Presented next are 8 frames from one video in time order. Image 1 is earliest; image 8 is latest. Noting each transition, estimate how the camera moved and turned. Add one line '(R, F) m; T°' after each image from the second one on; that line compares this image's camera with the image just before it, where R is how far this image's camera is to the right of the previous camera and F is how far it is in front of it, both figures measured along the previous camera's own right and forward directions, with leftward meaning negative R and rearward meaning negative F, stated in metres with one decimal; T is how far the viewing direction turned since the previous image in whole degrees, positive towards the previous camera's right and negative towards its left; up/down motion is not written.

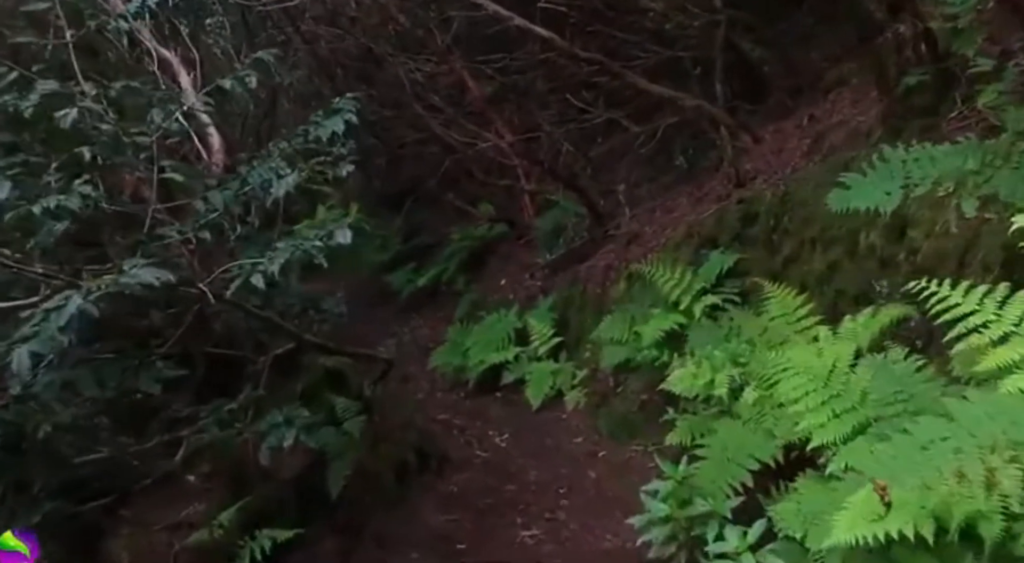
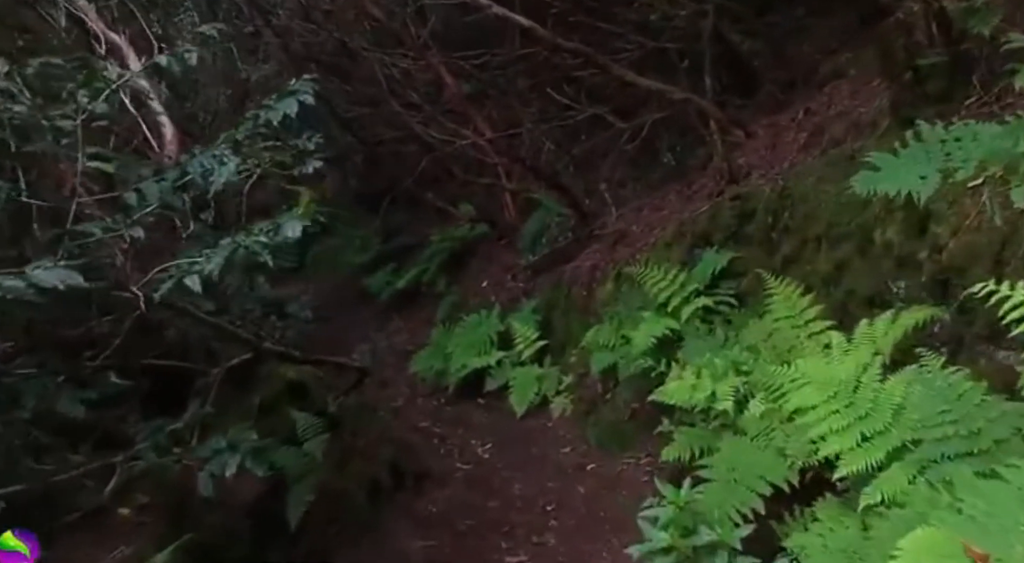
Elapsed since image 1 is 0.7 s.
(0.0, +0.4) m; +1°
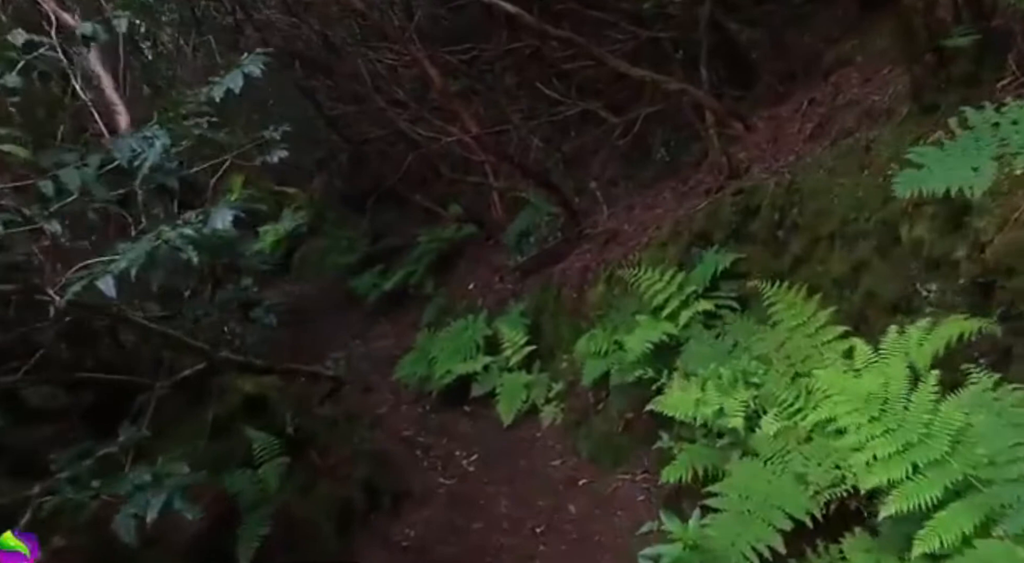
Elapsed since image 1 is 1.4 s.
(0.0, +0.5) m; +1°
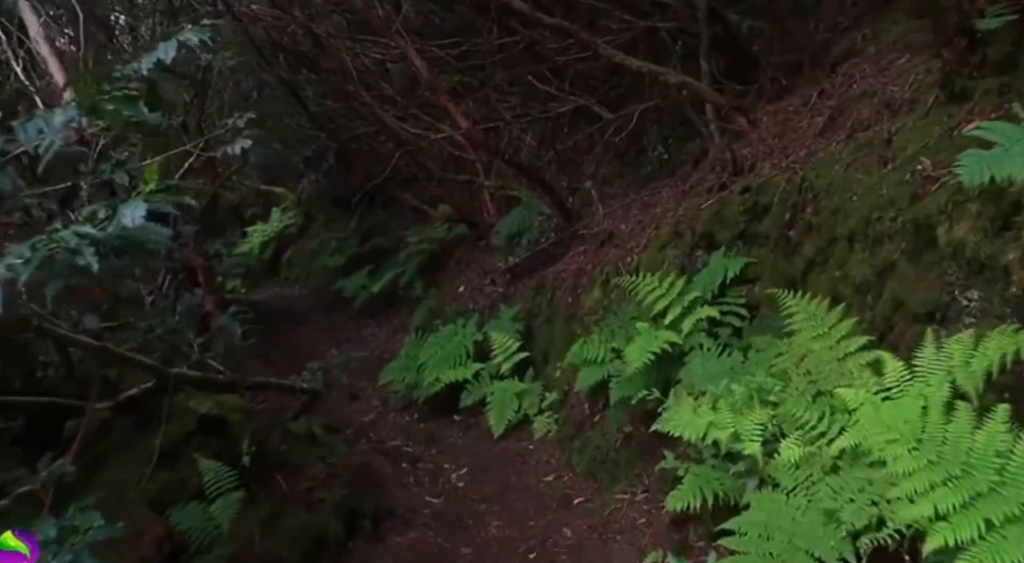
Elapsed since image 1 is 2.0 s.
(0.0, +0.4) m; 0°
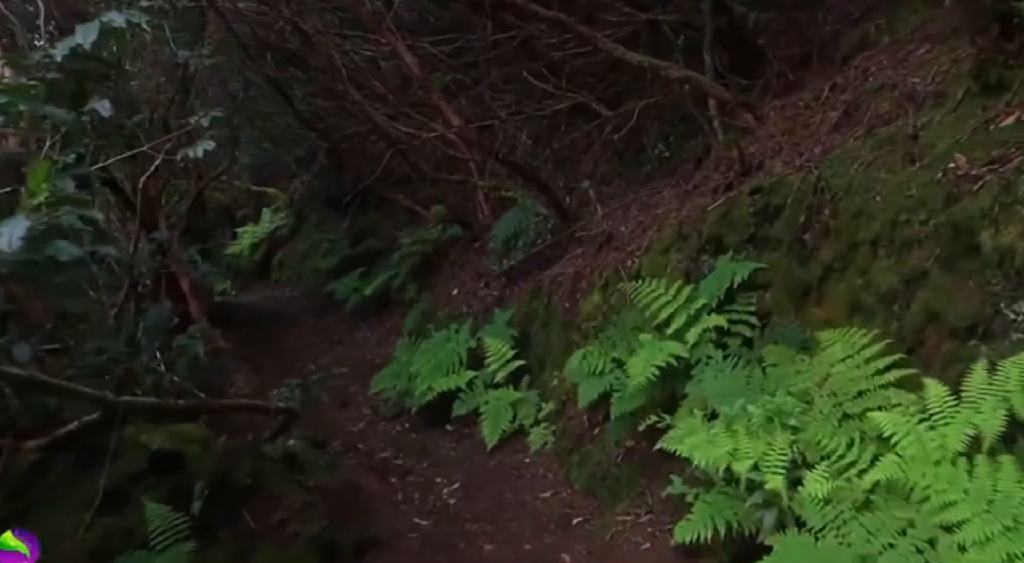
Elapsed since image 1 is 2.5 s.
(0.0, +0.4) m; 0°
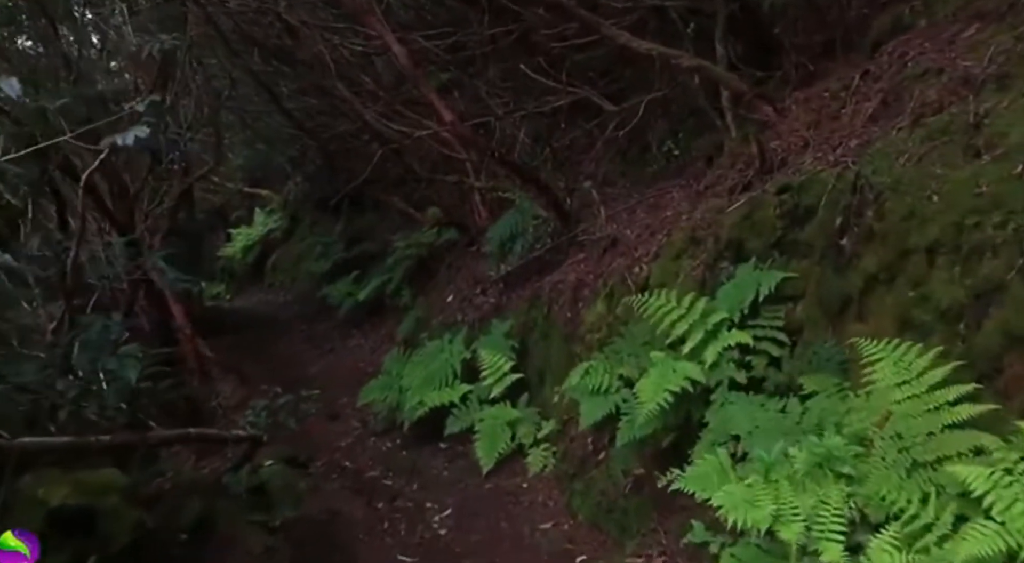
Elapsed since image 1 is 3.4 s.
(0.0, +0.6) m; 0°
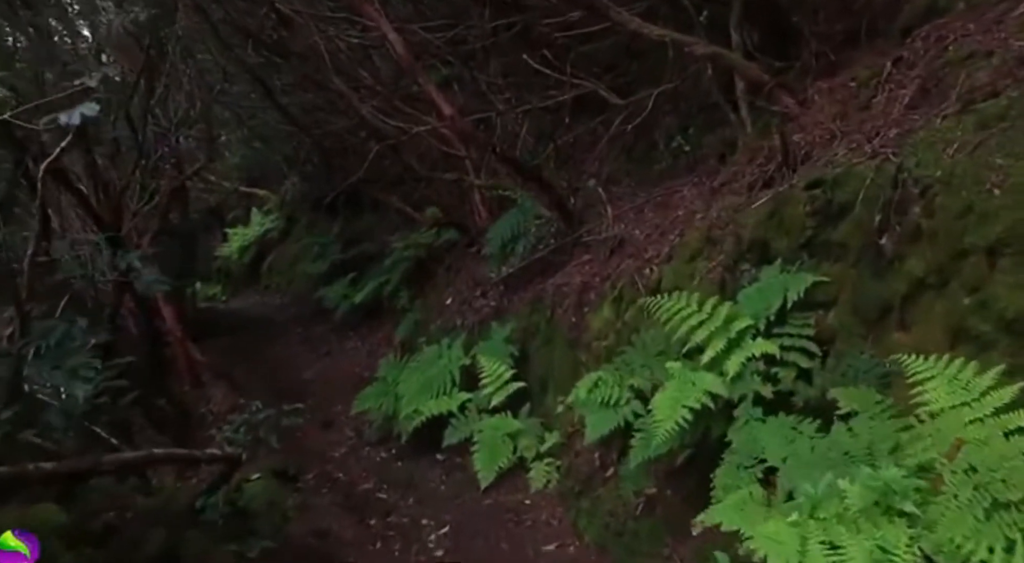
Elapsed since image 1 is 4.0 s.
(0.0, +0.4) m; 0°
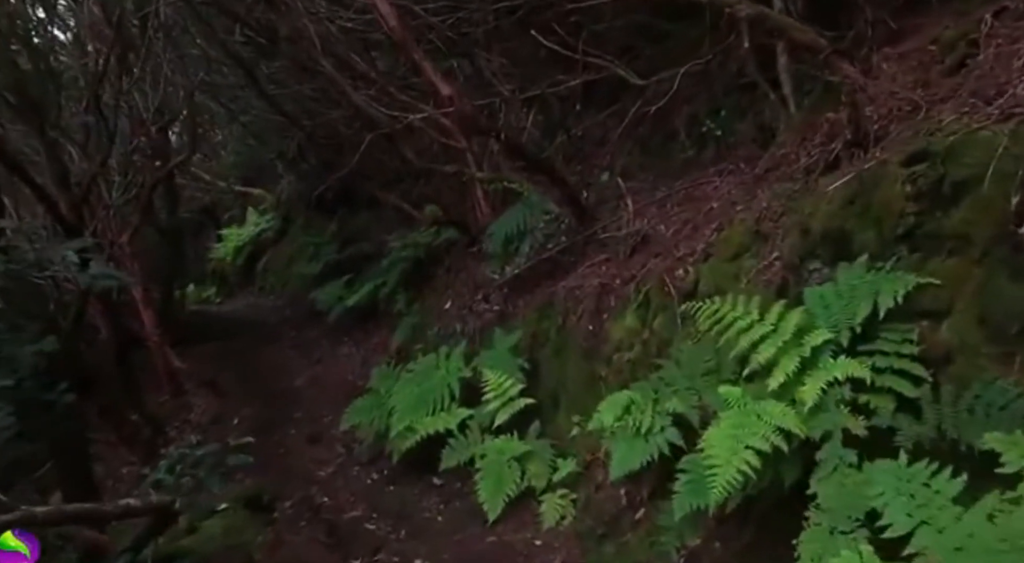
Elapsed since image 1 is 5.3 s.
(0.0, +0.9) m; 0°
